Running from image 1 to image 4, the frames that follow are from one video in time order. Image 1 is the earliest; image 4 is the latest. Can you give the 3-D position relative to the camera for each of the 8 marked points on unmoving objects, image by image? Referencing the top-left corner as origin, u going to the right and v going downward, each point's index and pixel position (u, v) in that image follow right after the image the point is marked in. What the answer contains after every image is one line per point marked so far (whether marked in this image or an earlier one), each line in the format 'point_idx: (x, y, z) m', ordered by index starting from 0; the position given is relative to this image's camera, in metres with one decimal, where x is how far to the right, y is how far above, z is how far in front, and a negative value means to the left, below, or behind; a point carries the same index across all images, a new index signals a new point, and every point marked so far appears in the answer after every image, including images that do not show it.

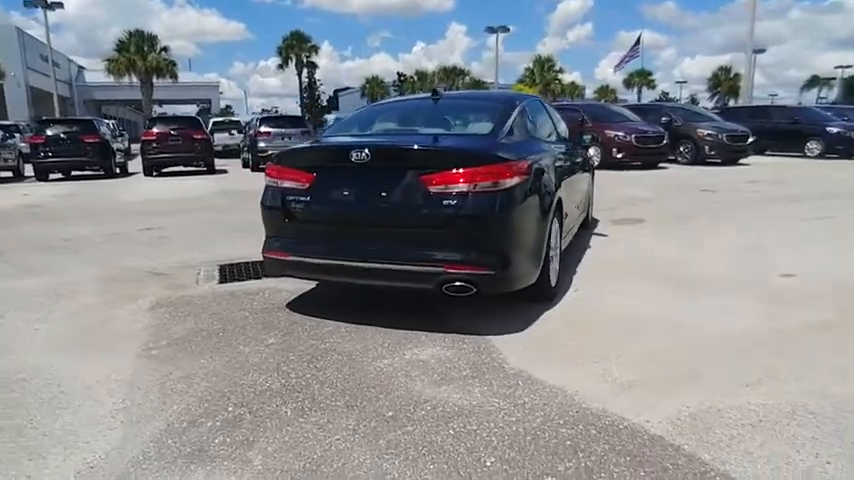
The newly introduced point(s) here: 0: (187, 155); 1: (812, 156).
0: (-7.4, +2.6, +17.3) m
1: (+11.8, +2.6, +17.2) m
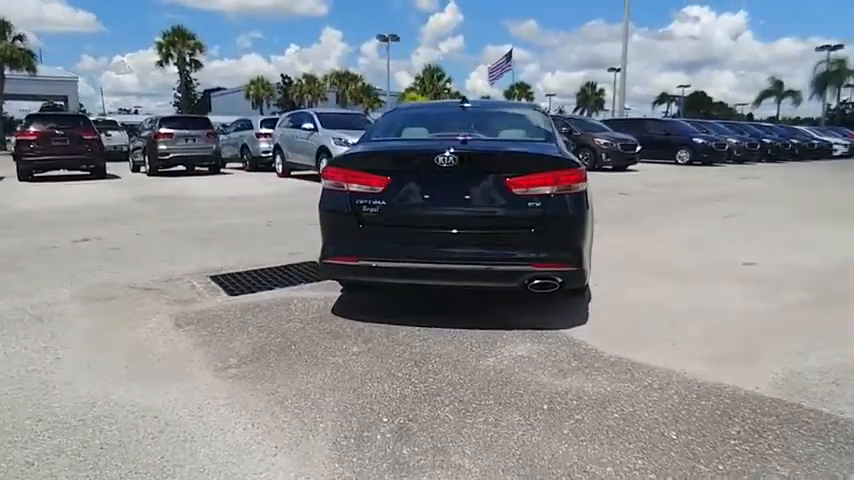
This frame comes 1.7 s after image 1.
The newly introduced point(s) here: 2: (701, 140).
0: (-9.7, +2.3, +15.4) m
1: (+9.0, +2.7, +19.7) m
2: (+9.5, +3.5, +19.5) m
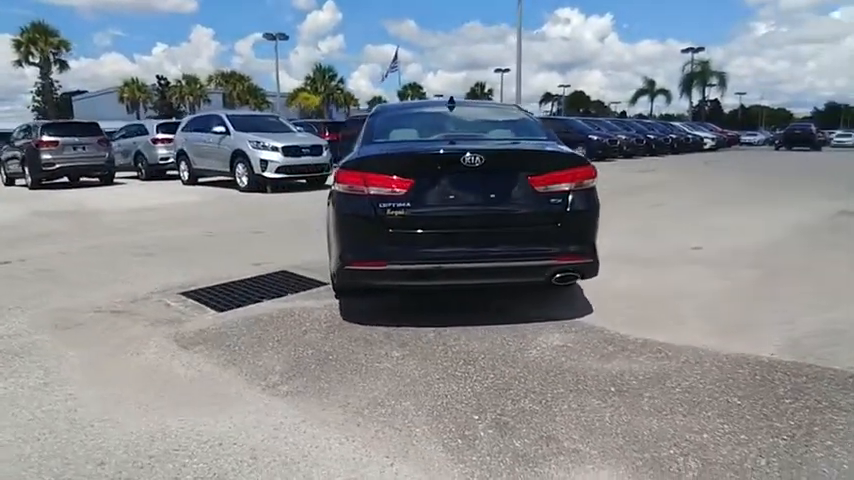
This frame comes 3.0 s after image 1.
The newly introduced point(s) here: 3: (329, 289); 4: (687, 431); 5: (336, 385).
0: (-11.6, +1.6, +13.2) m
1: (+5.8, +3.1, +21.3) m
2: (+6.3, +3.9, +21.1) m
3: (-1.0, -0.5, +5.9) m
4: (+1.4, -1.0, +3.0) m
5: (-0.6, -0.9, +3.6) m
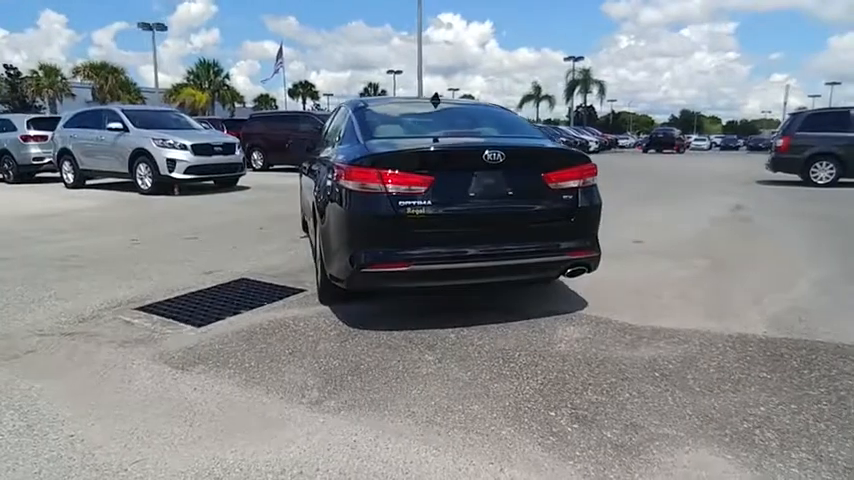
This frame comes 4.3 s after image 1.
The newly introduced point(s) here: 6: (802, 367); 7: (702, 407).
0: (-13.1, +1.2, +10.5) m
1: (+2.2, +3.2, +22.0) m
2: (+2.7, +4.0, +22.0) m
3: (-1.2, -0.5, +5.5) m
4: (+1.8, -1.0, +3.2) m
5: (-0.2, -0.9, +3.4) m
6: (+2.5, -0.9, +3.7) m
7: (+1.5, -1.0, +3.2) m
